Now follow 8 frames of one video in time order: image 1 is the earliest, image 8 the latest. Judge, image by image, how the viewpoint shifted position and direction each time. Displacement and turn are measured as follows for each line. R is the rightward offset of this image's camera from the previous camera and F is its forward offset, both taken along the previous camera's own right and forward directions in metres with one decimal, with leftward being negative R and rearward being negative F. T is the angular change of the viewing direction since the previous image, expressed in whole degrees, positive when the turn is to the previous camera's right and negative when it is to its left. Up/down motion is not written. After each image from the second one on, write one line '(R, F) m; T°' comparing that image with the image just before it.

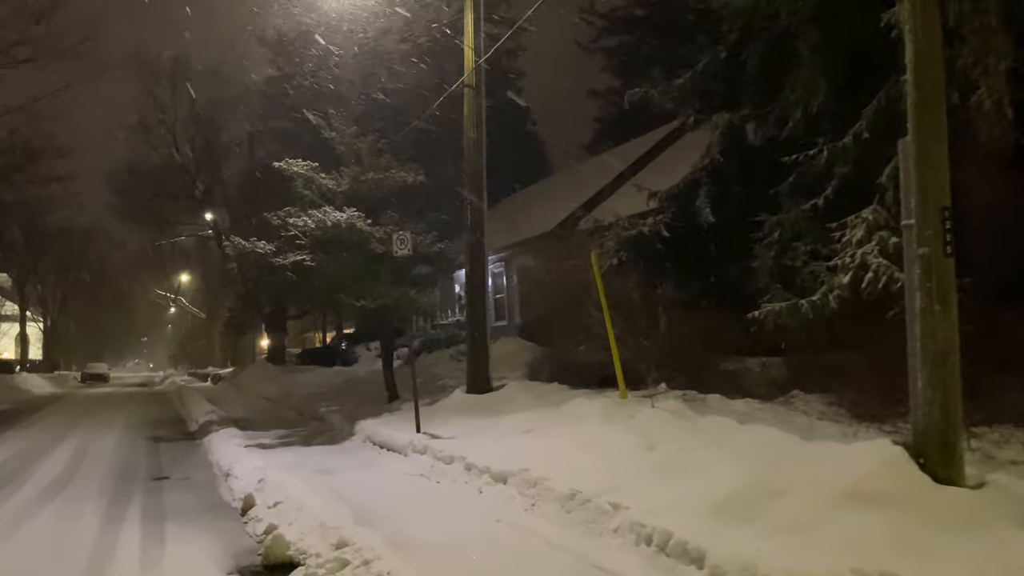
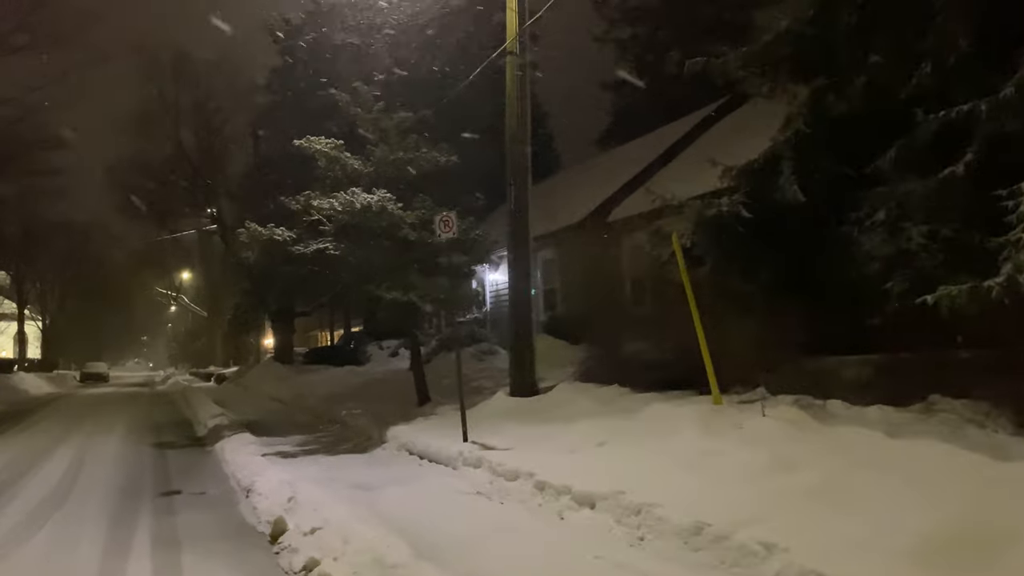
(-0.8, +1.6) m; 0°
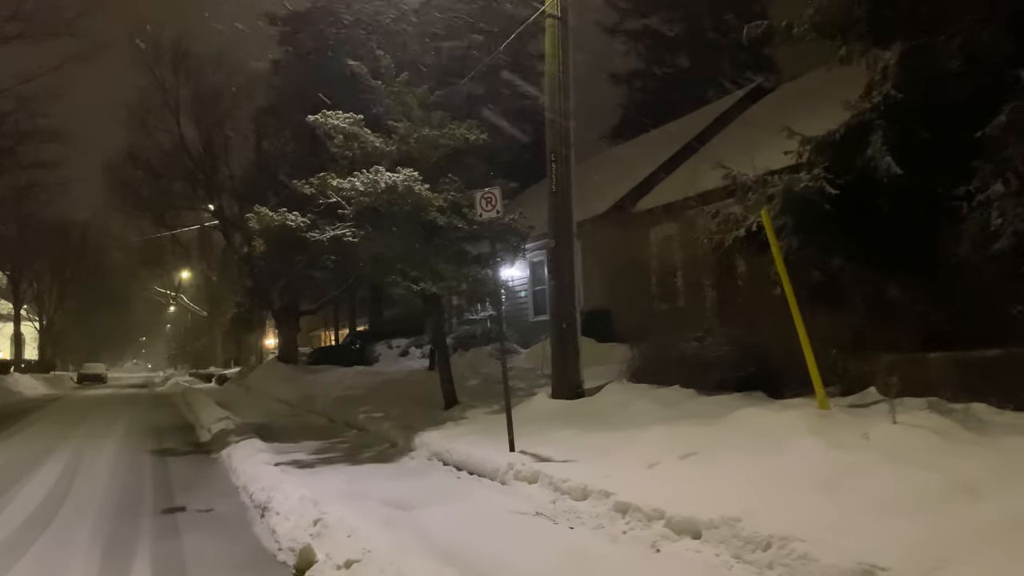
(-0.6, +1.4) m; 0°
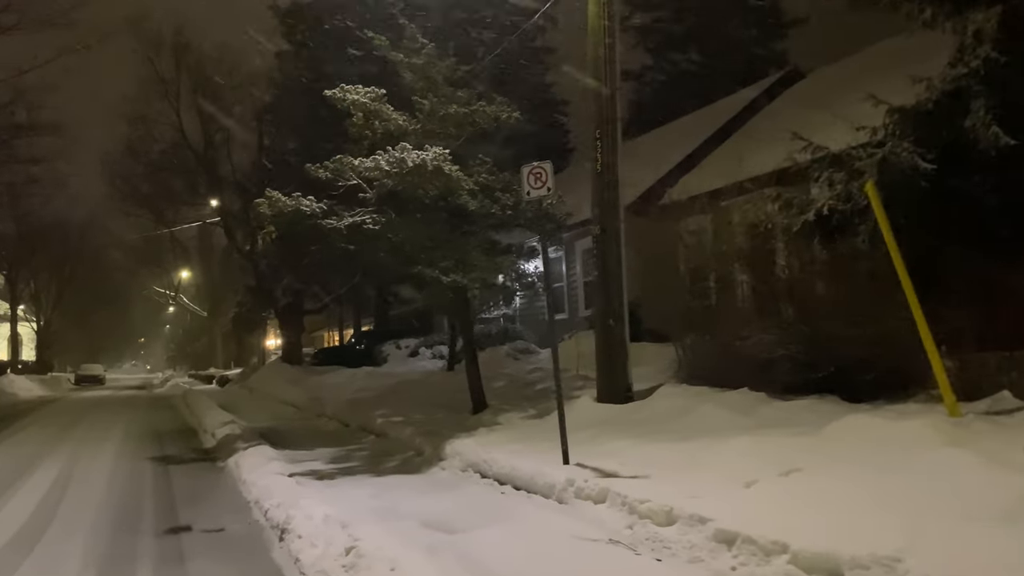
(-0.5, +1.2) m; 0°
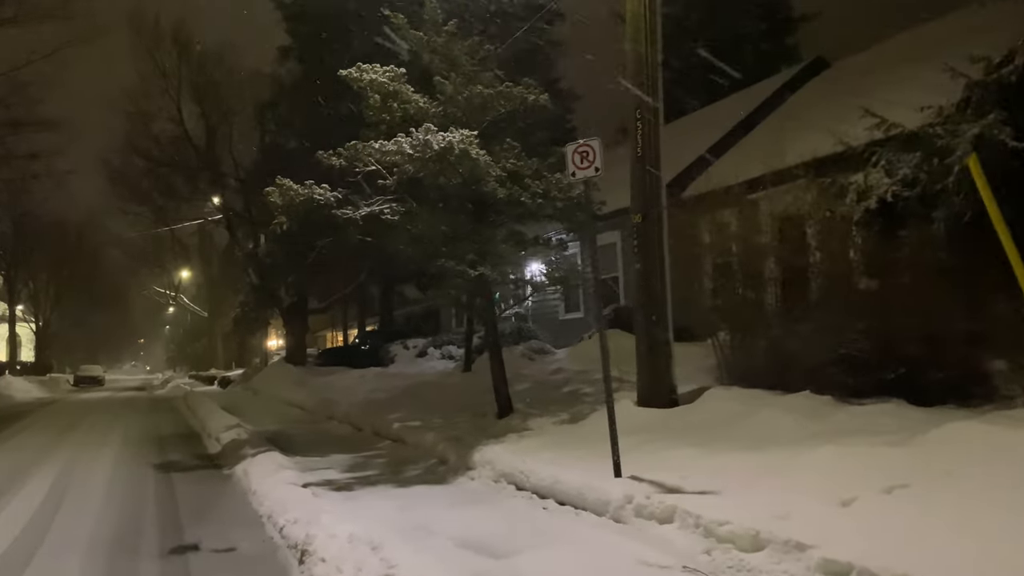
(-0.4, +0.9) m; 0°
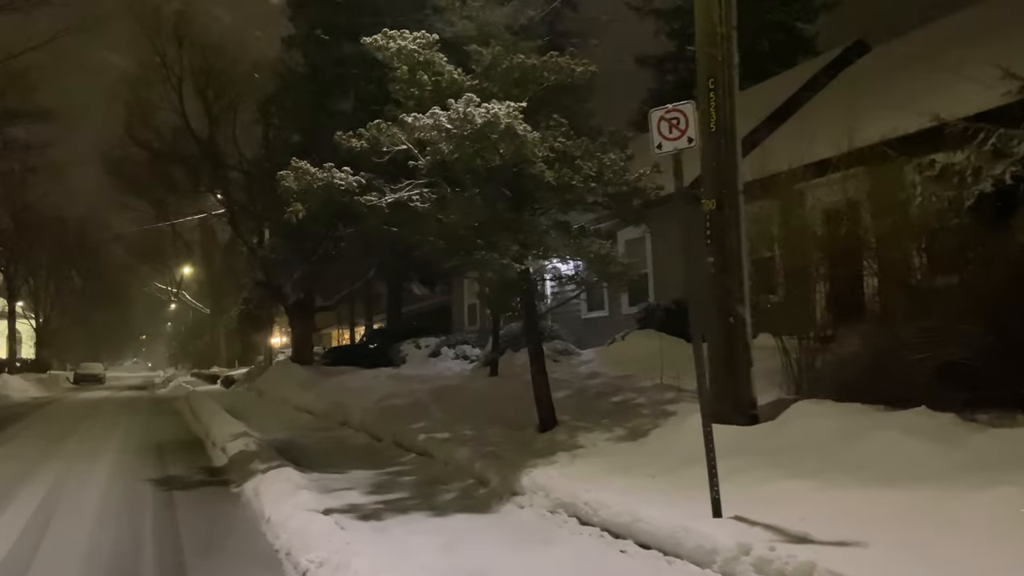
(-0.5, +1.4) m; 0°
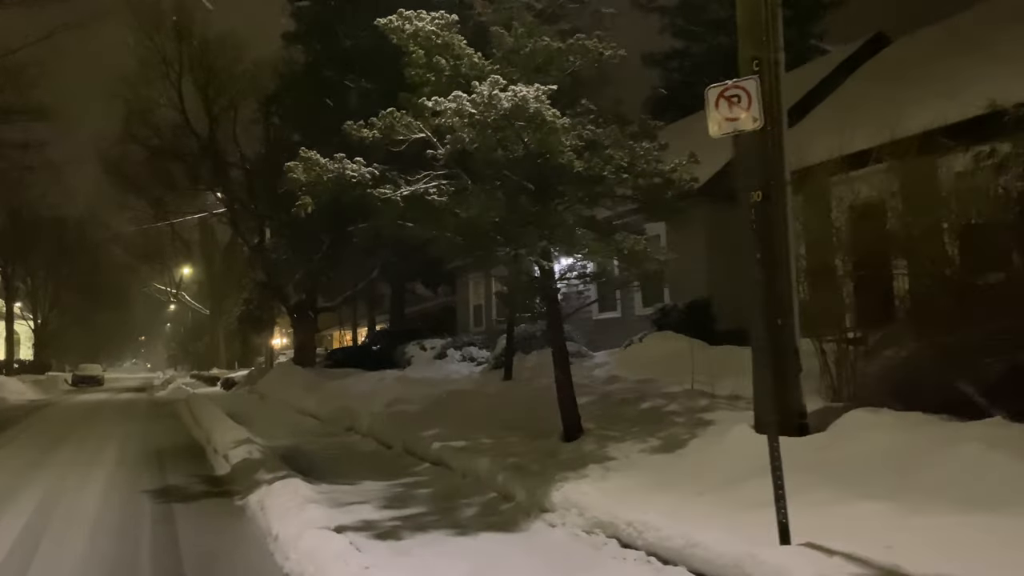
(-0.3, +0.7) m; 0°
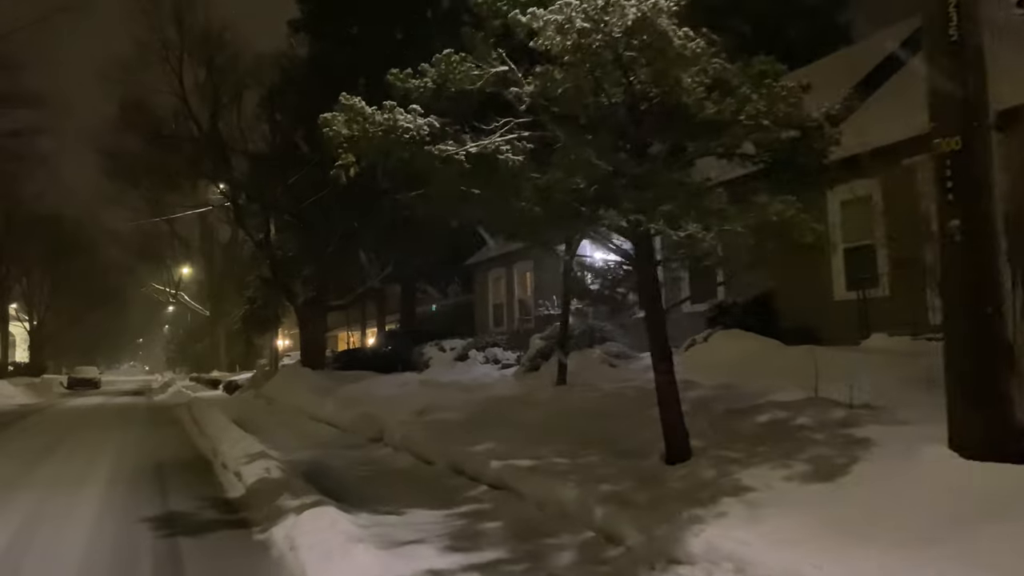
(-0.9, +2.0) m; 0°
